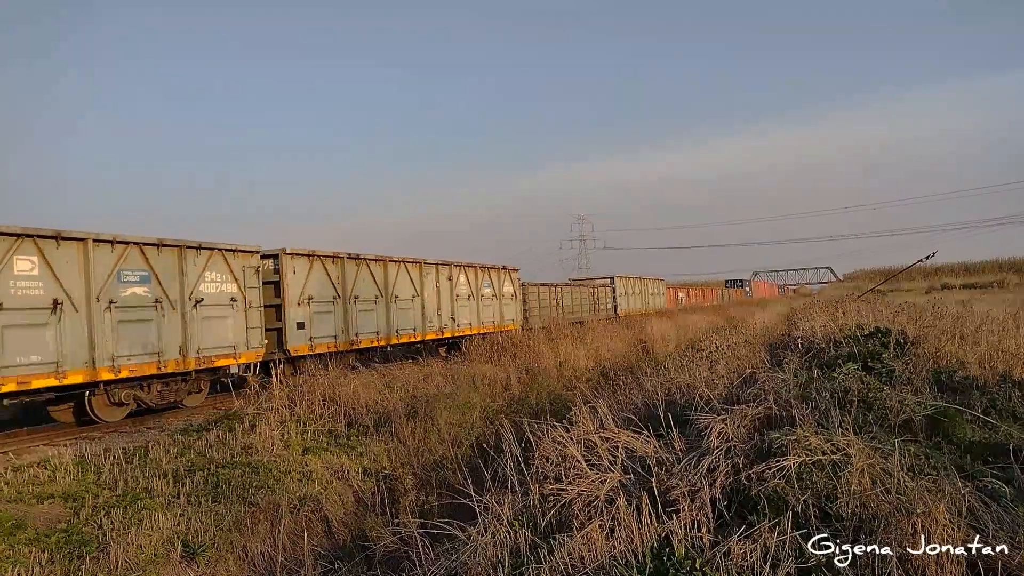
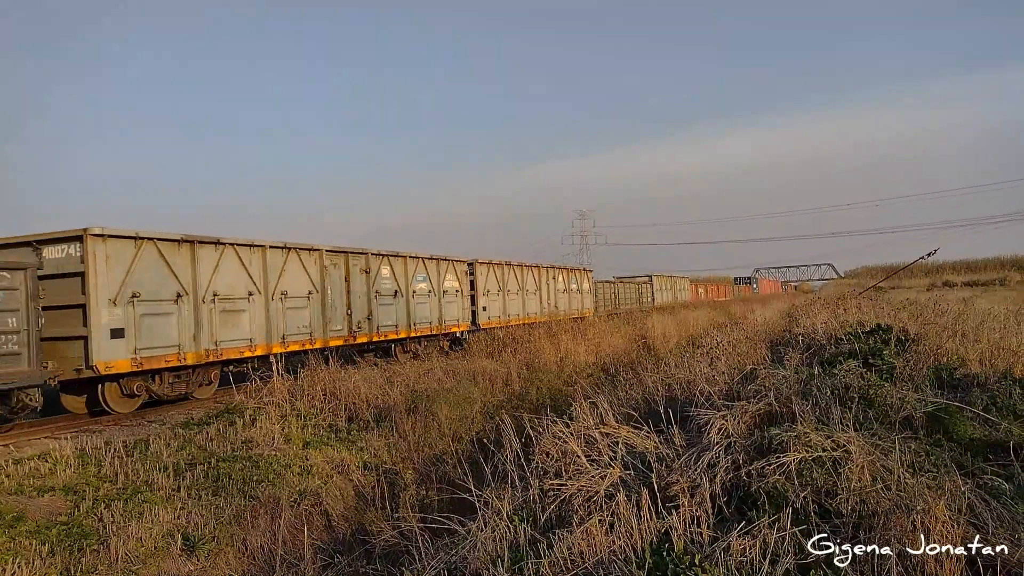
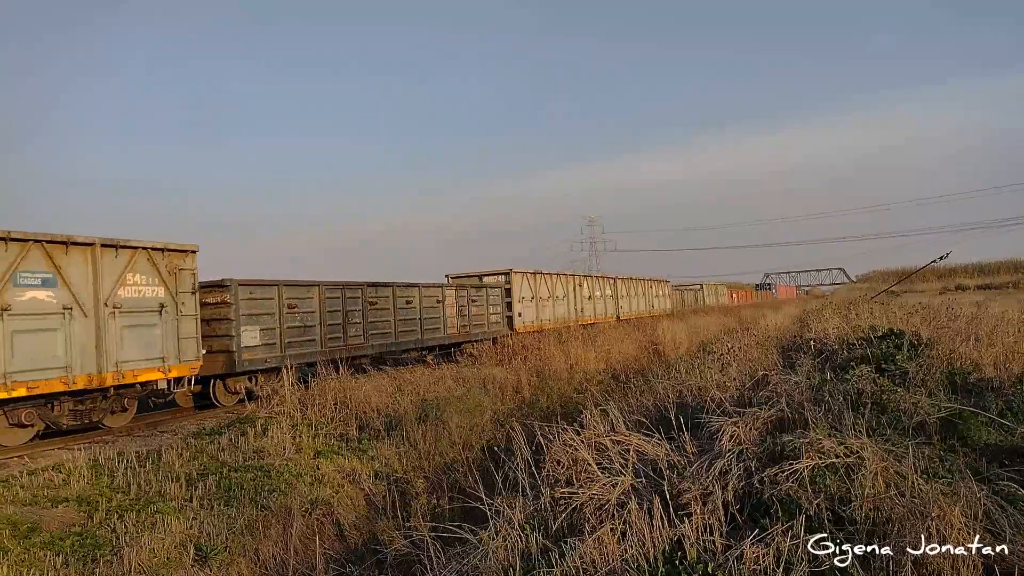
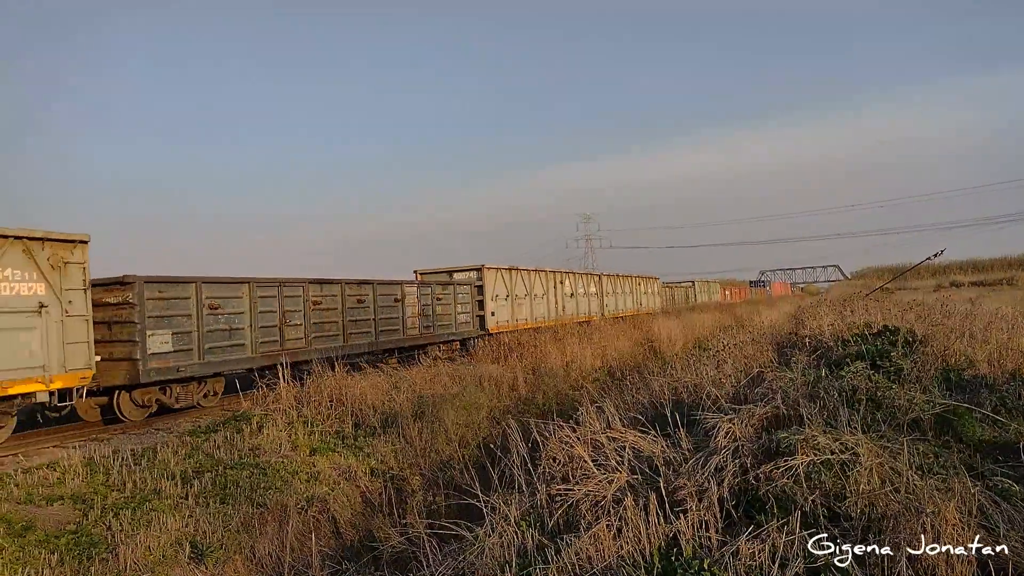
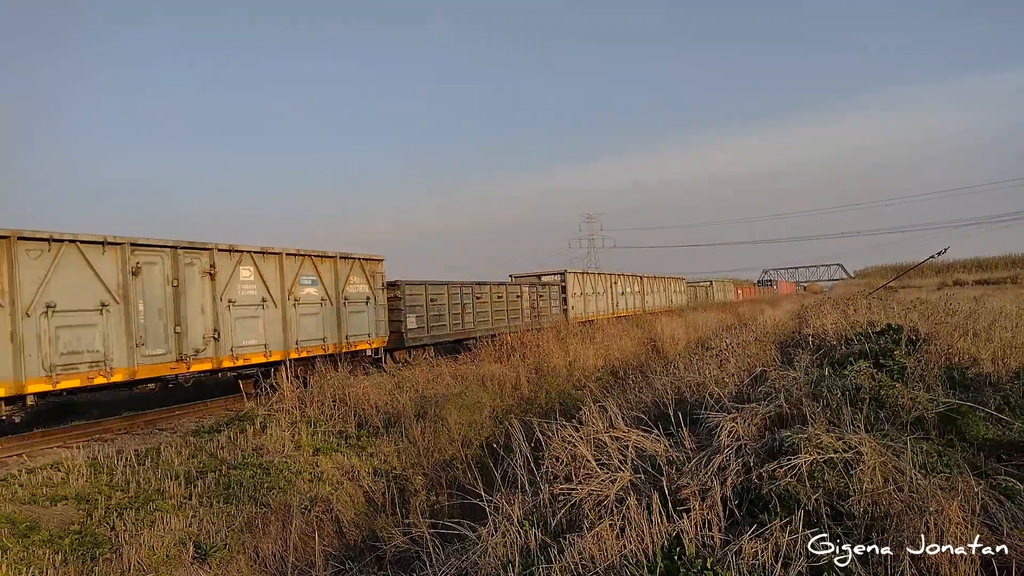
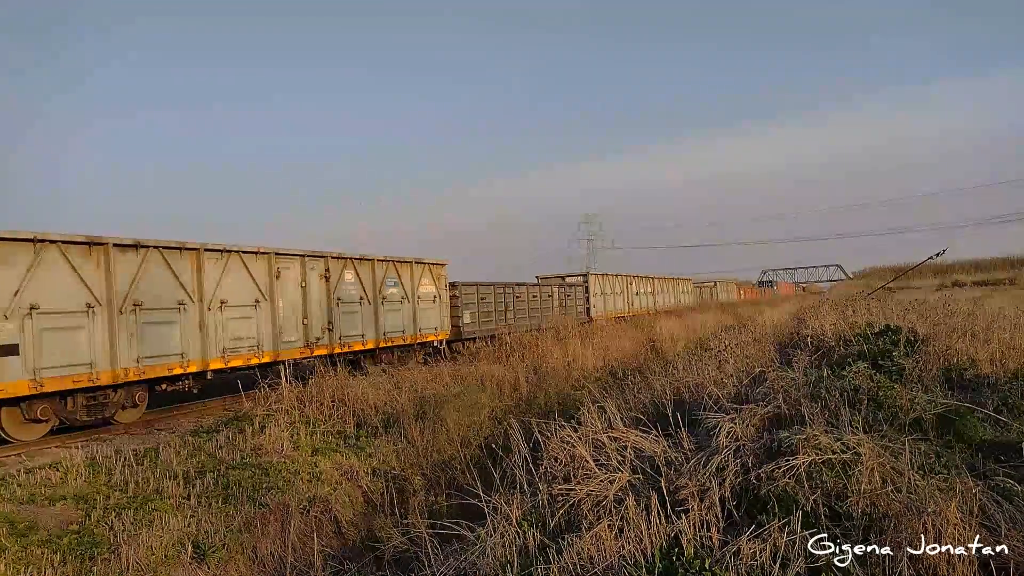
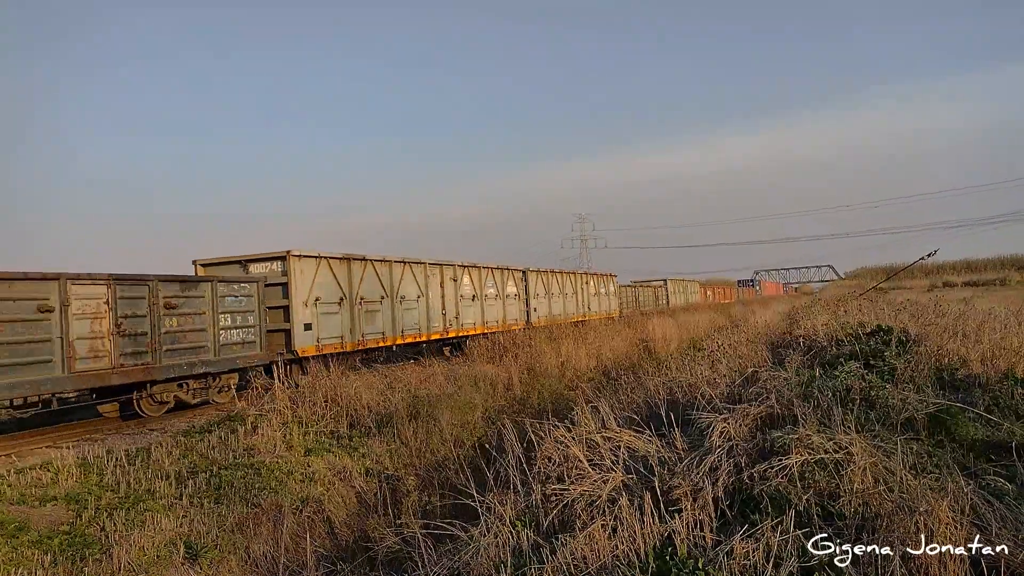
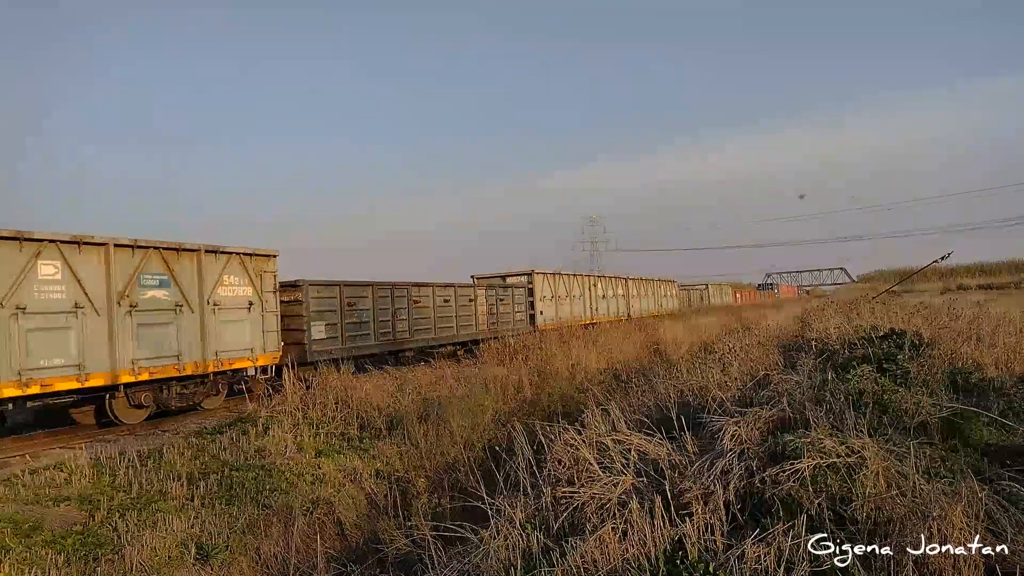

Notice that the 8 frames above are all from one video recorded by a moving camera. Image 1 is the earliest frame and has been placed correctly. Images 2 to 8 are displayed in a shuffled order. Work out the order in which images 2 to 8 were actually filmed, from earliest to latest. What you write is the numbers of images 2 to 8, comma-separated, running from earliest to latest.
2, 7, 4, 3, 8, 5, 6
